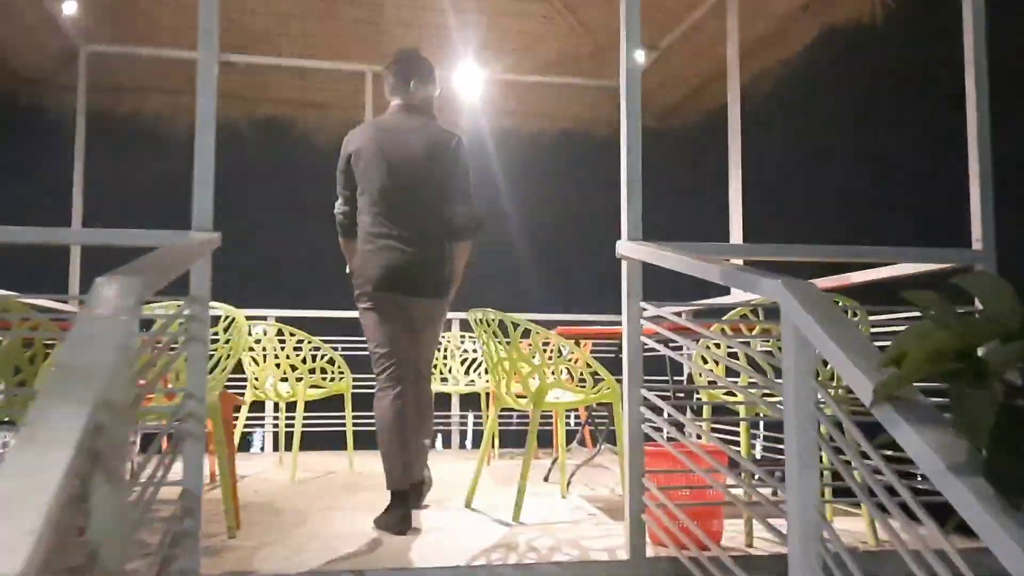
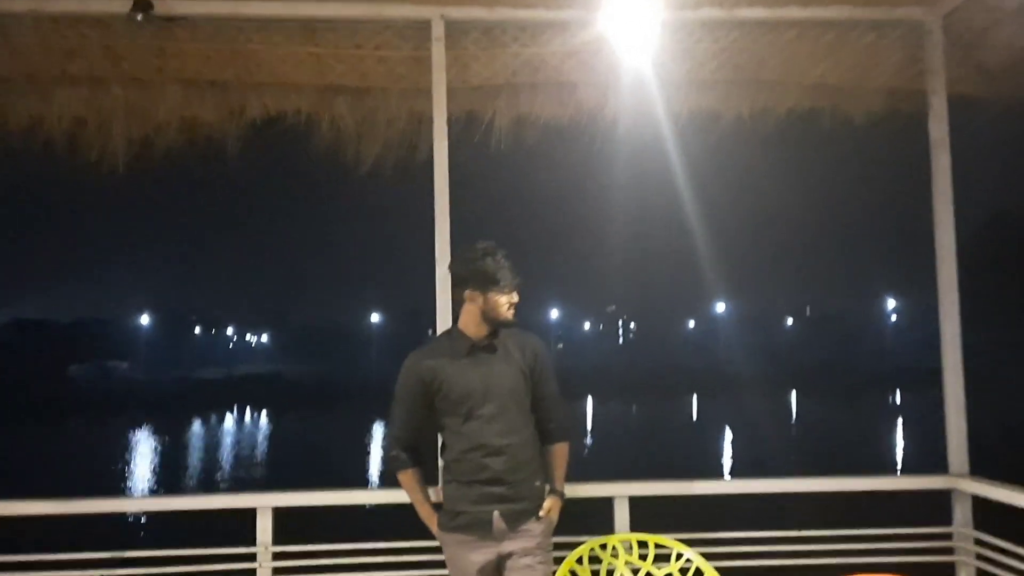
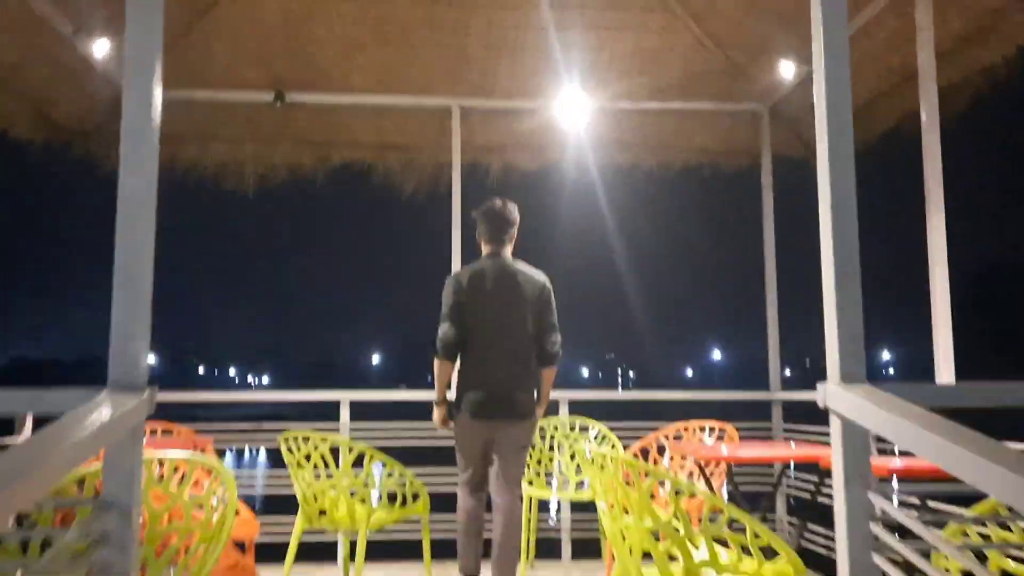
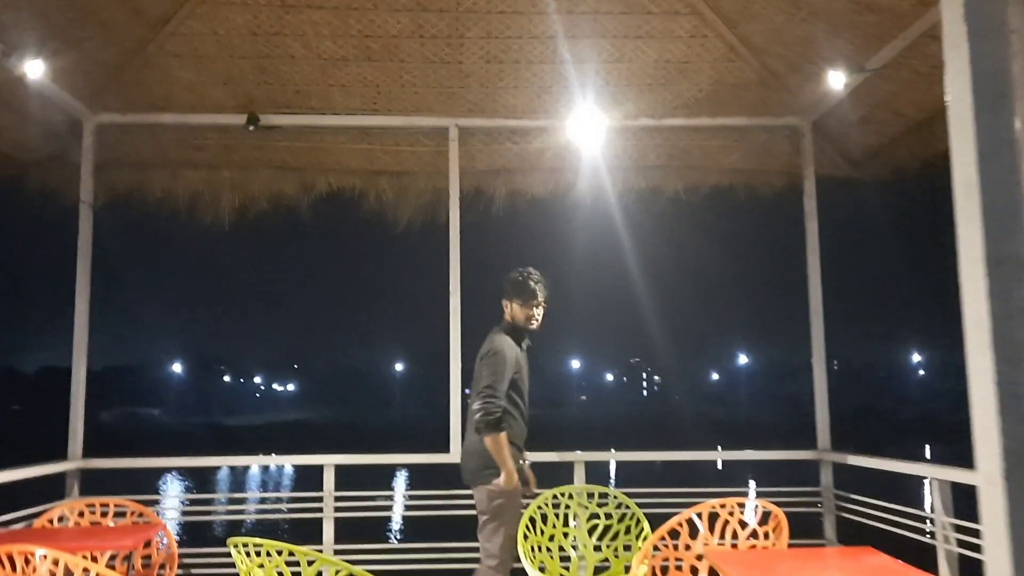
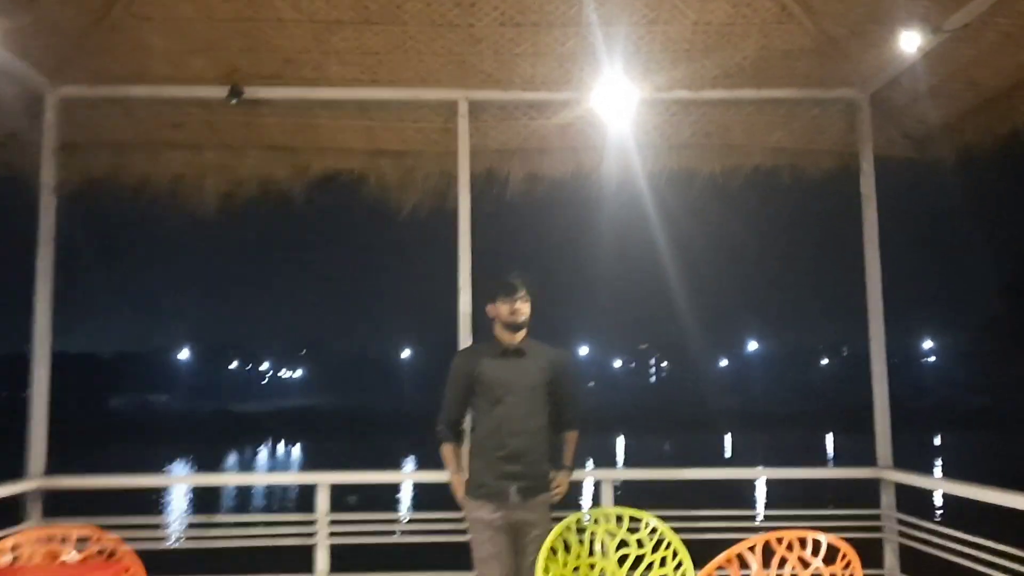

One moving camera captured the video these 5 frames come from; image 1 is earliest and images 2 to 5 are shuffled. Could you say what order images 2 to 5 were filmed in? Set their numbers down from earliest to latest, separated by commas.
3, 4, 5, 2
